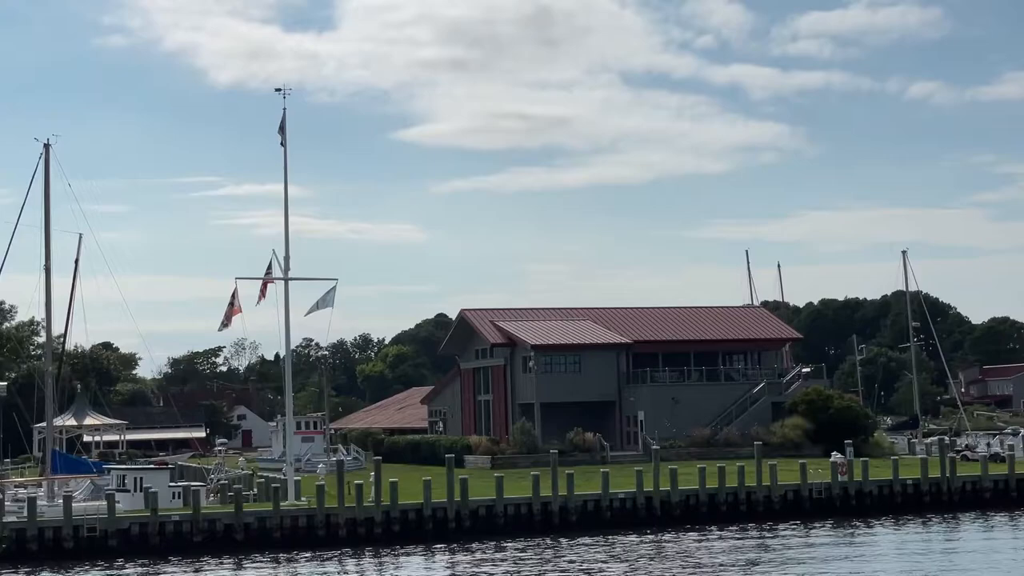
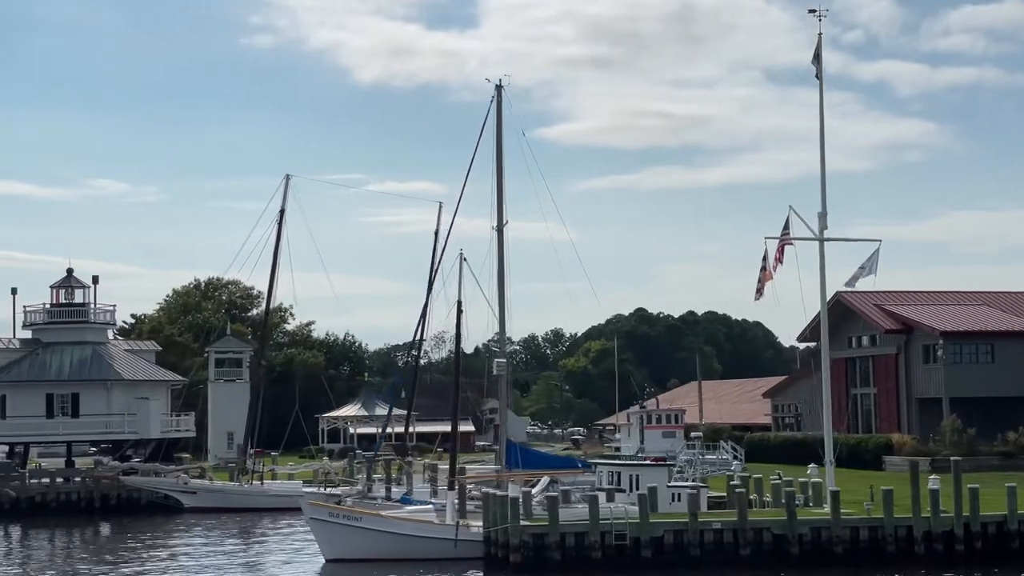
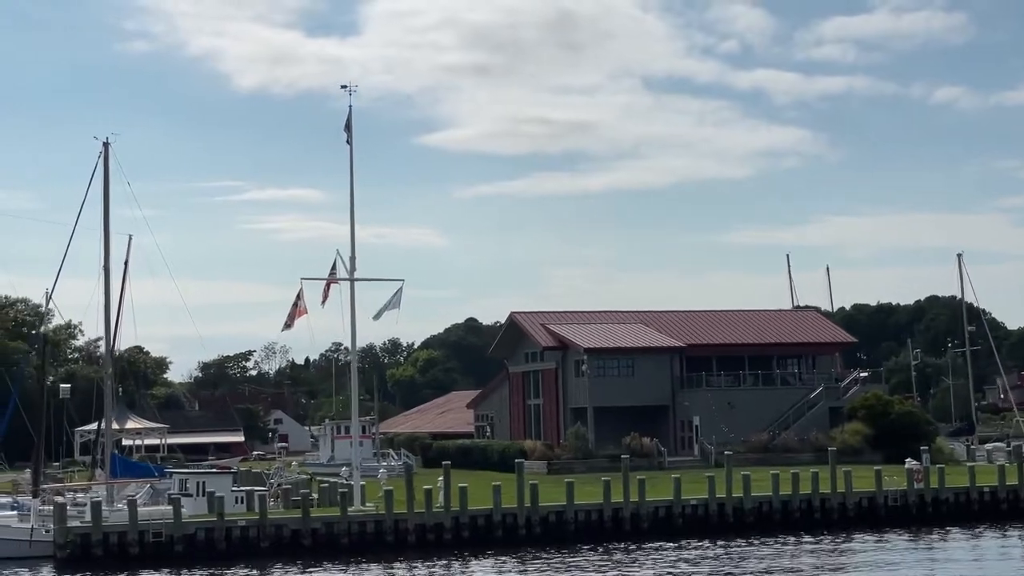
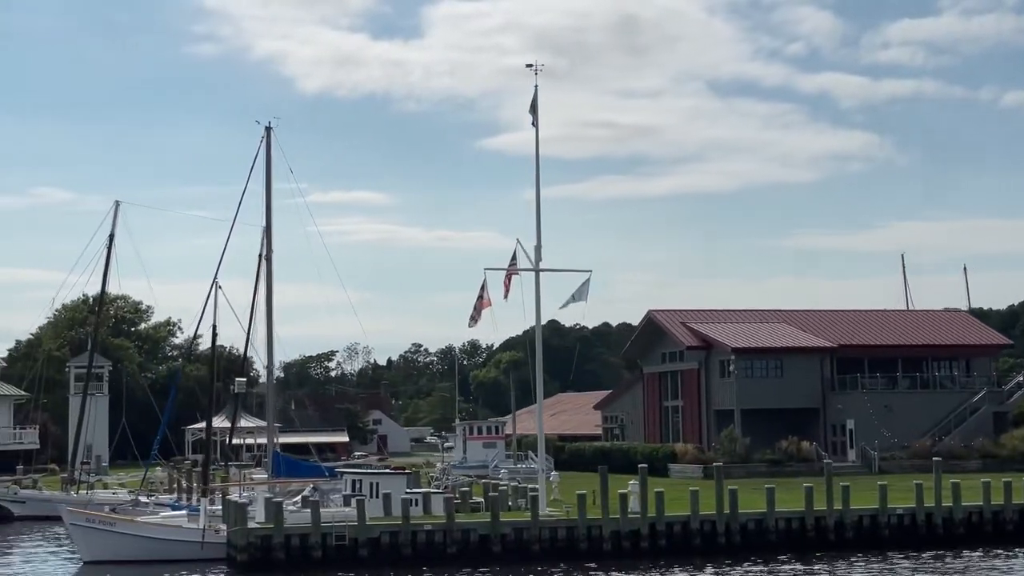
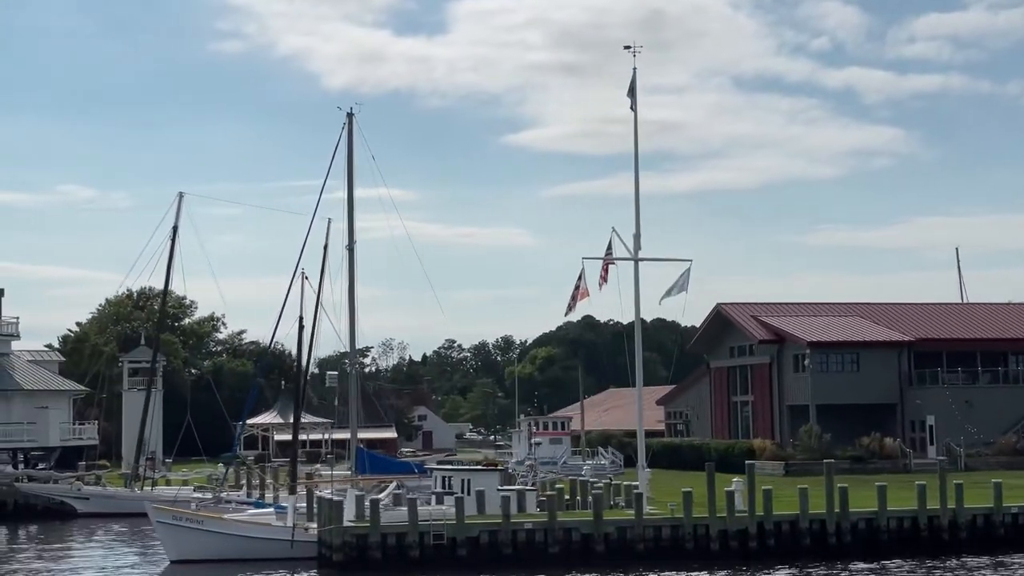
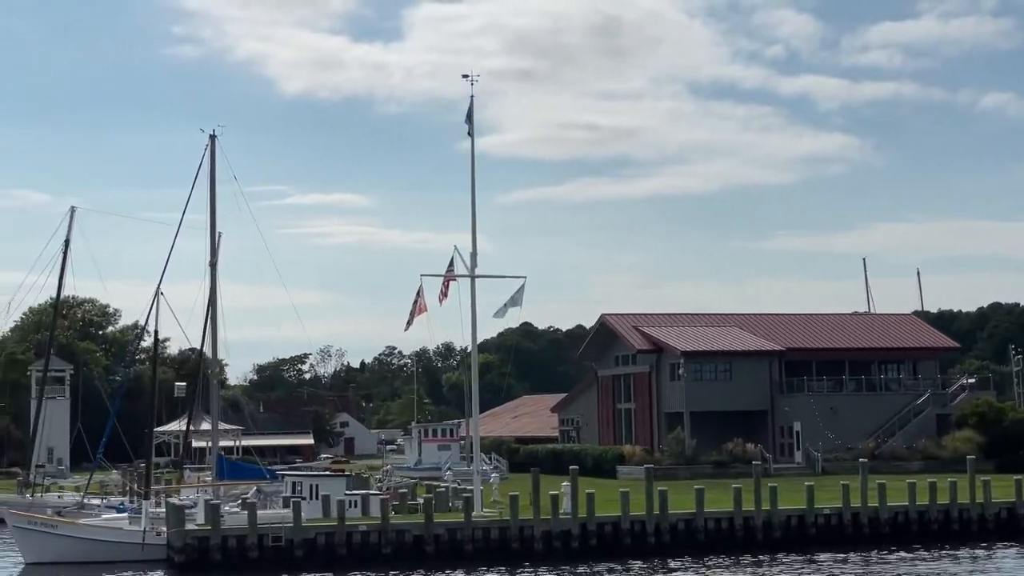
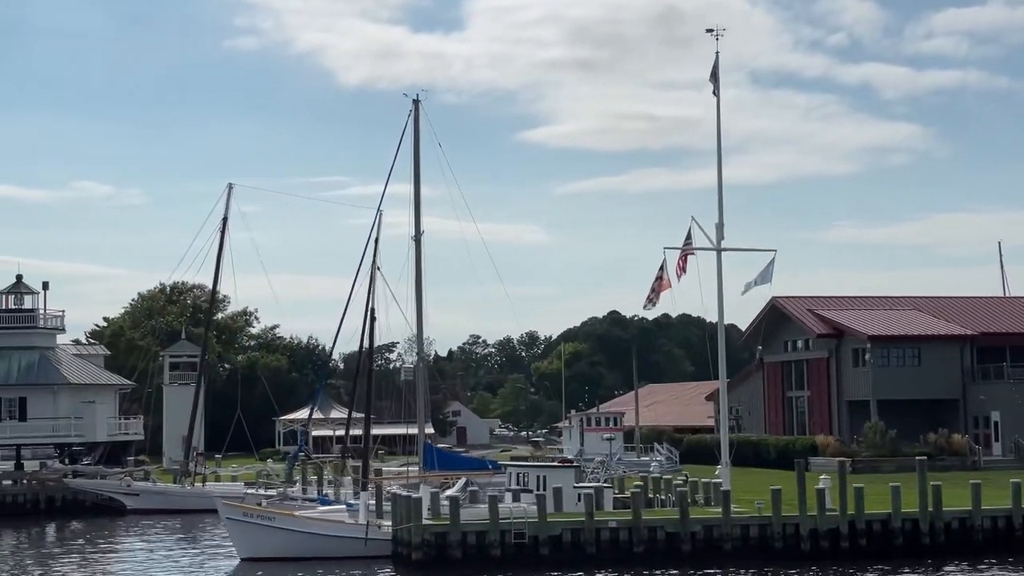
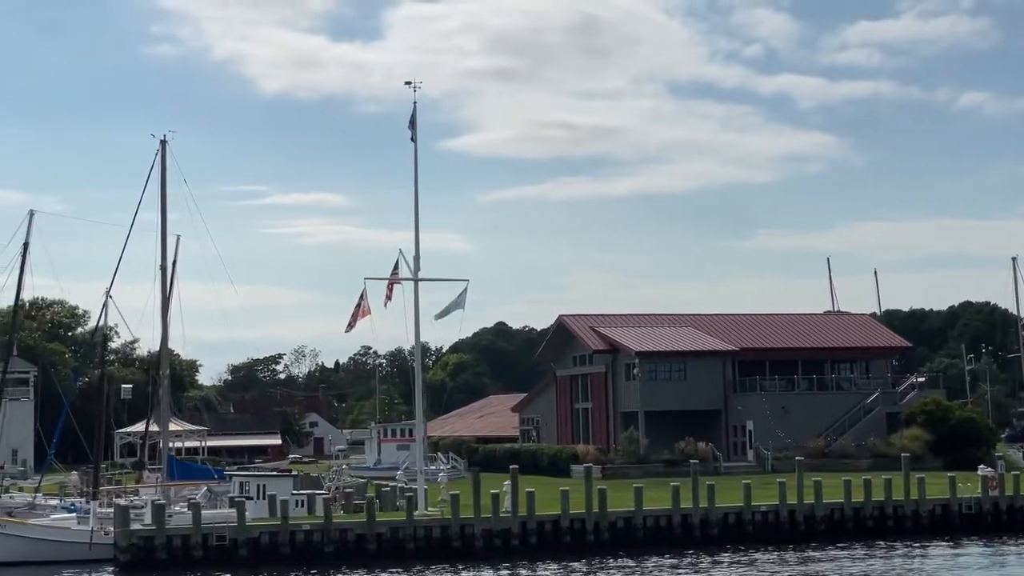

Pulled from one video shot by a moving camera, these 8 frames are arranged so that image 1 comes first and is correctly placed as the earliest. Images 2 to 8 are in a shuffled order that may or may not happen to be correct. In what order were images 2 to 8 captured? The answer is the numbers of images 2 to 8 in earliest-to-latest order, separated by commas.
3, 8, 6, 4, 5, 7, 2
